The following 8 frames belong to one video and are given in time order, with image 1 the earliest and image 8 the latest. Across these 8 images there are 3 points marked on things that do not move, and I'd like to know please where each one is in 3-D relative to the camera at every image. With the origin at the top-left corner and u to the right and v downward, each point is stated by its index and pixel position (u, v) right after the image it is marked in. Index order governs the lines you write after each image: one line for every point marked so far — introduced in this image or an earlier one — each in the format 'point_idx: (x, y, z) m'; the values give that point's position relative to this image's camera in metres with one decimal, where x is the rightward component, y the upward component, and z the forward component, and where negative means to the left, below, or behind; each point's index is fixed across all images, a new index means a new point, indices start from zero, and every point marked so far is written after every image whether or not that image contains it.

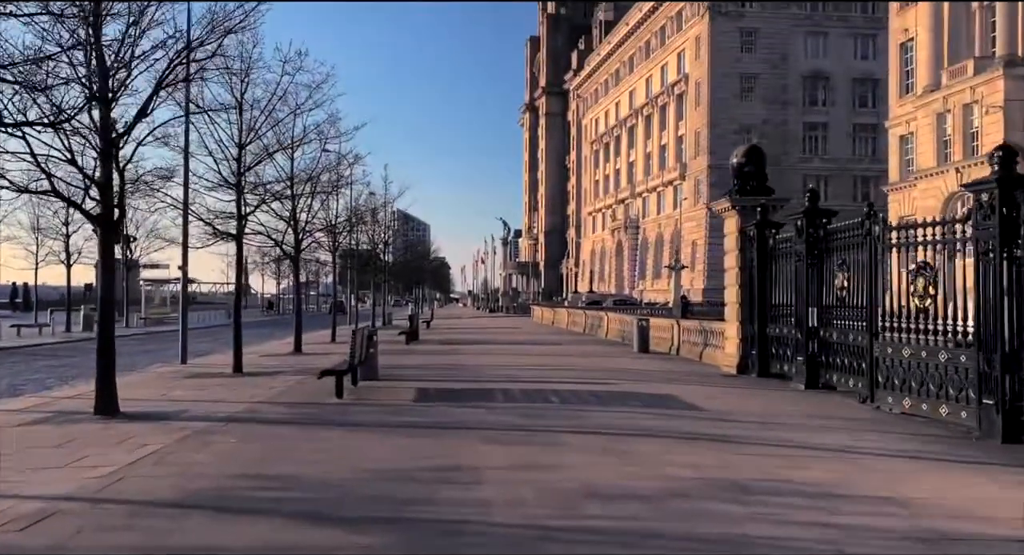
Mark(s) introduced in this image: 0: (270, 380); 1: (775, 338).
0: (-3.7, -1.6, +13.3) m
1: (+4.0, -0.9, +13.5) m
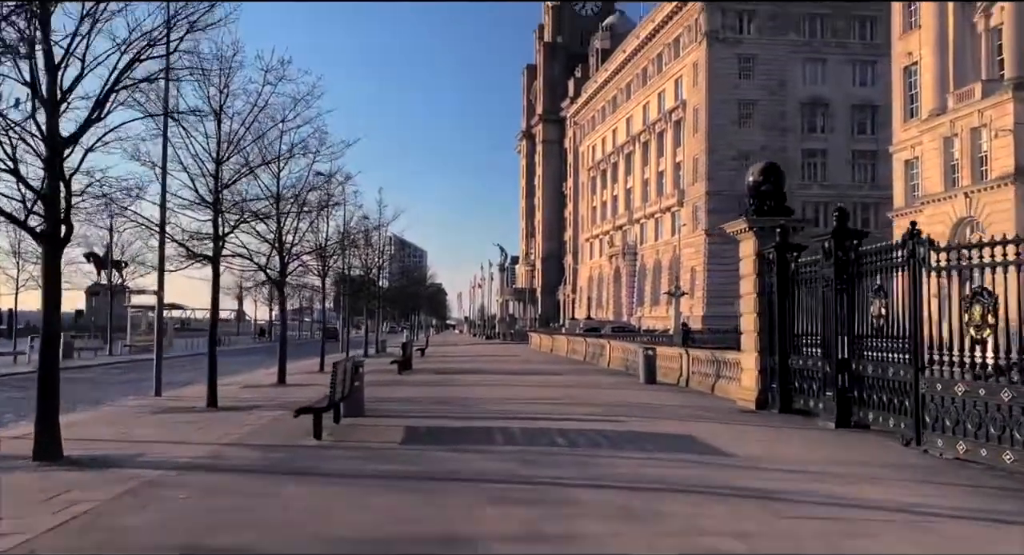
0: (-3.7, -1.9, +12.1) m
1: (+4.0, -1.3, +12.4) m
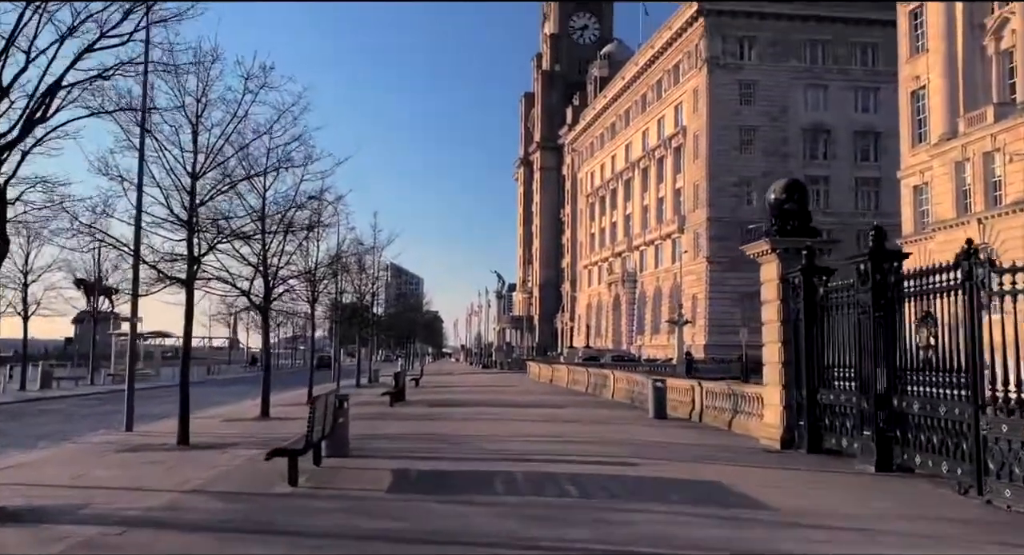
0: (-3.7, -2.2, +10.9) m
1: (+4.1, -1.6, +11.2) m
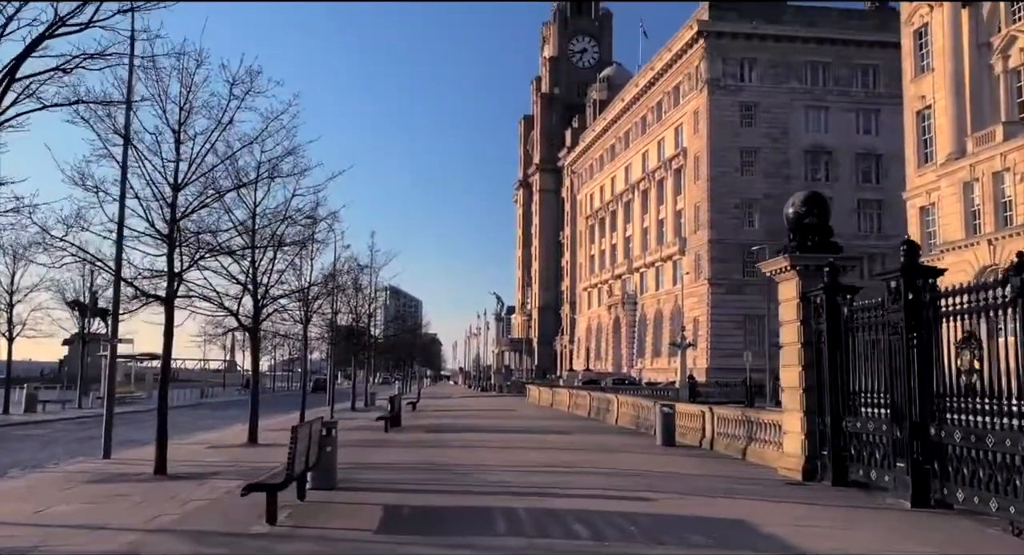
0: (-3.6, -2.4, +10.1) m
1: (+4.1, -1.9, +10.4) m
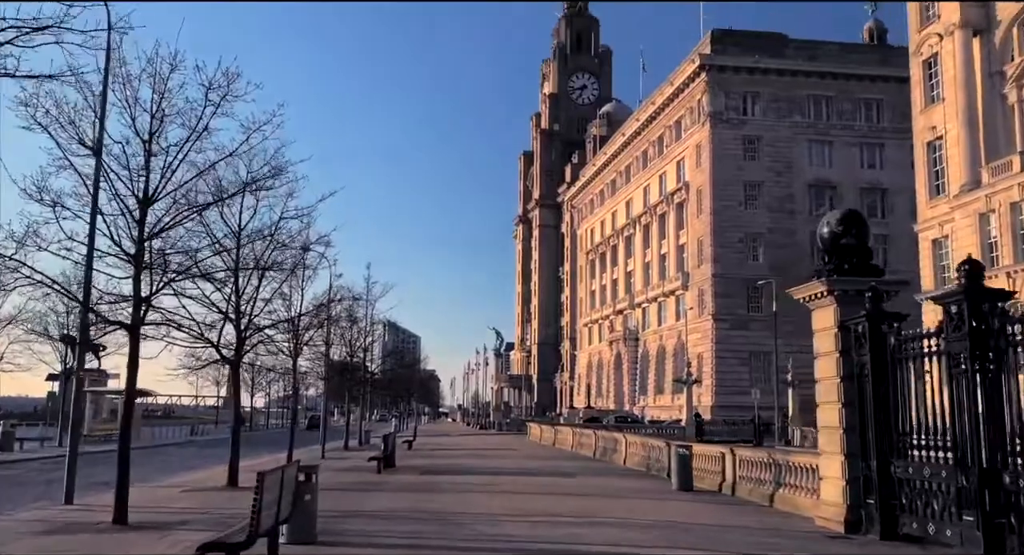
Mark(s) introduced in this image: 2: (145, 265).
0: (-3.6, -2.6, +8.8) m
1: (+4.1, -2.1, +9.2) m
2: (-4.5, +0.2, +10.9) m
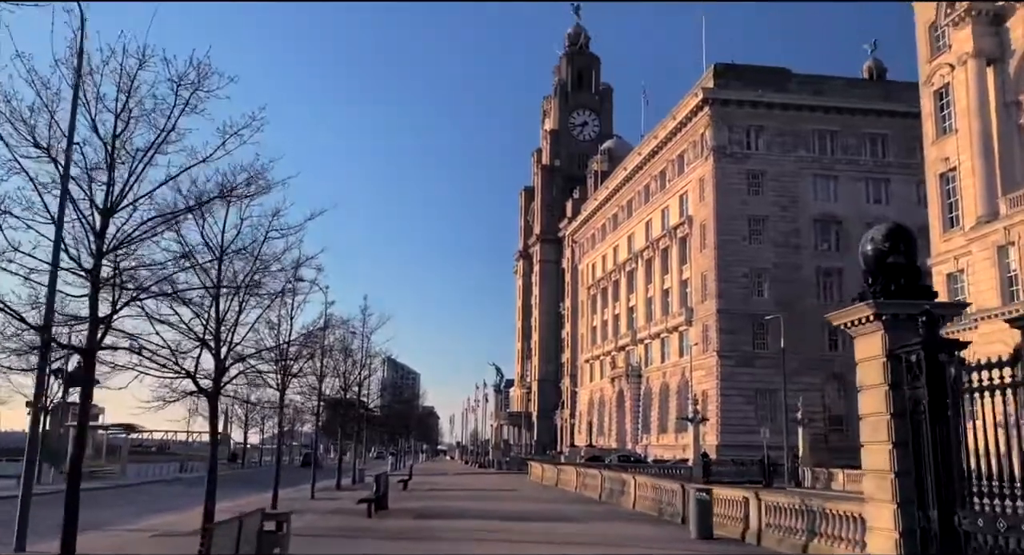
0: (-3.6, -2.8, +7.5) m
1: (+4.2, -2.3, +7.9) m
2: (-4.5, 0.0, +9.7) m
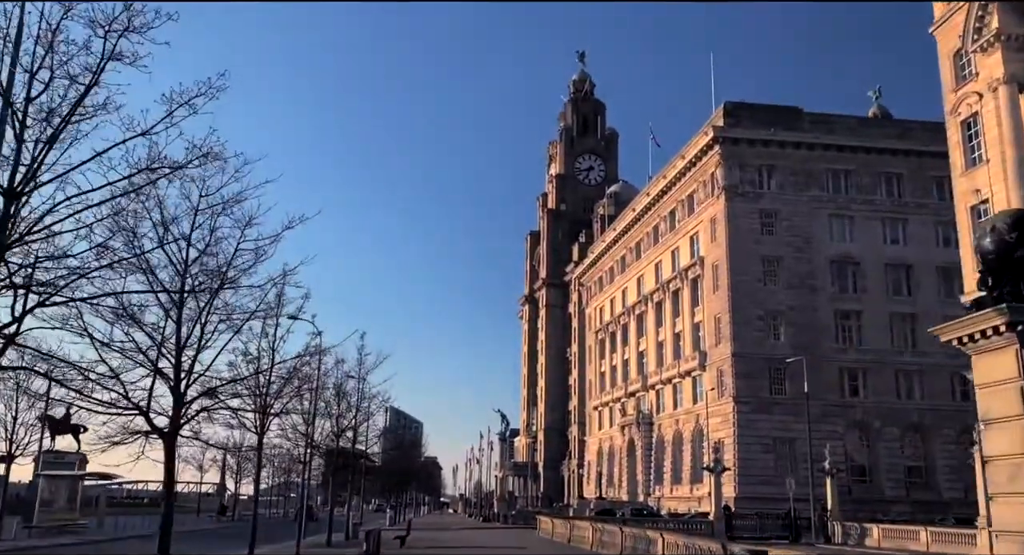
0: (-3.4, -2.7, +5.3) m
1: (+4.3, -2.2, +5.6) m
2: (-4.3, -0.1, +7.6) m
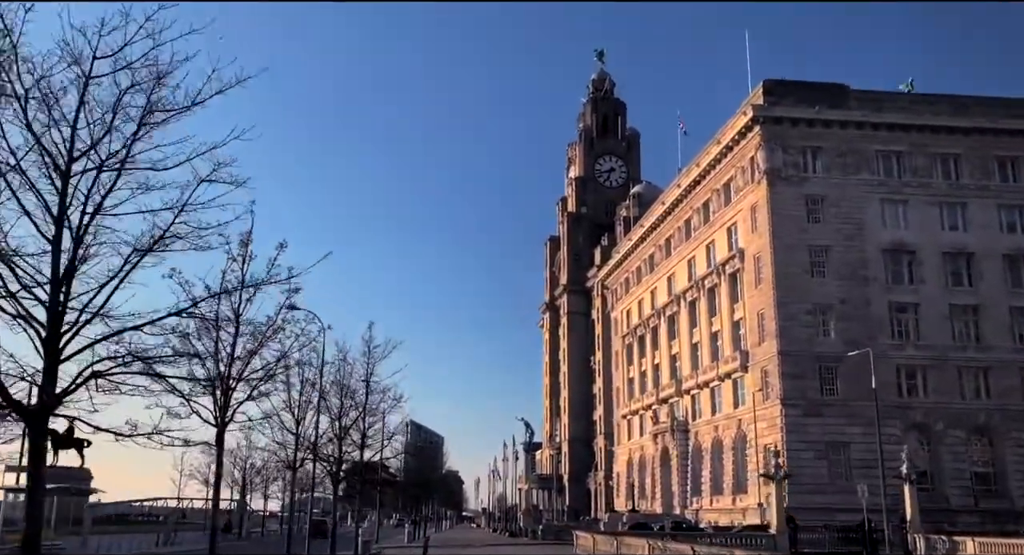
0: (-2.9, -1.5, +0.8) m
1: (+4.8, -1.0, +1.1) m
2: (-3.8, +1.0, +3.2) m
